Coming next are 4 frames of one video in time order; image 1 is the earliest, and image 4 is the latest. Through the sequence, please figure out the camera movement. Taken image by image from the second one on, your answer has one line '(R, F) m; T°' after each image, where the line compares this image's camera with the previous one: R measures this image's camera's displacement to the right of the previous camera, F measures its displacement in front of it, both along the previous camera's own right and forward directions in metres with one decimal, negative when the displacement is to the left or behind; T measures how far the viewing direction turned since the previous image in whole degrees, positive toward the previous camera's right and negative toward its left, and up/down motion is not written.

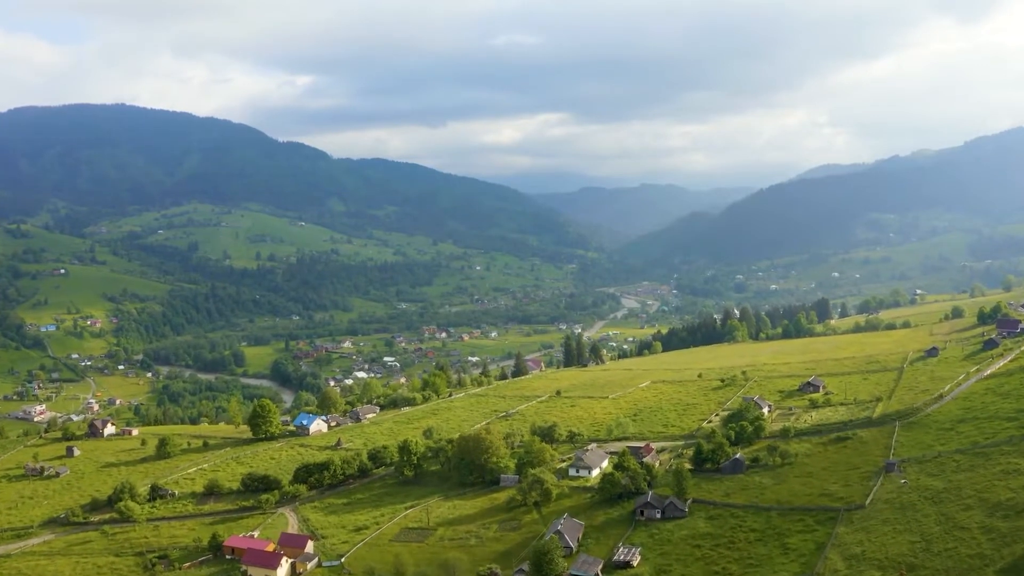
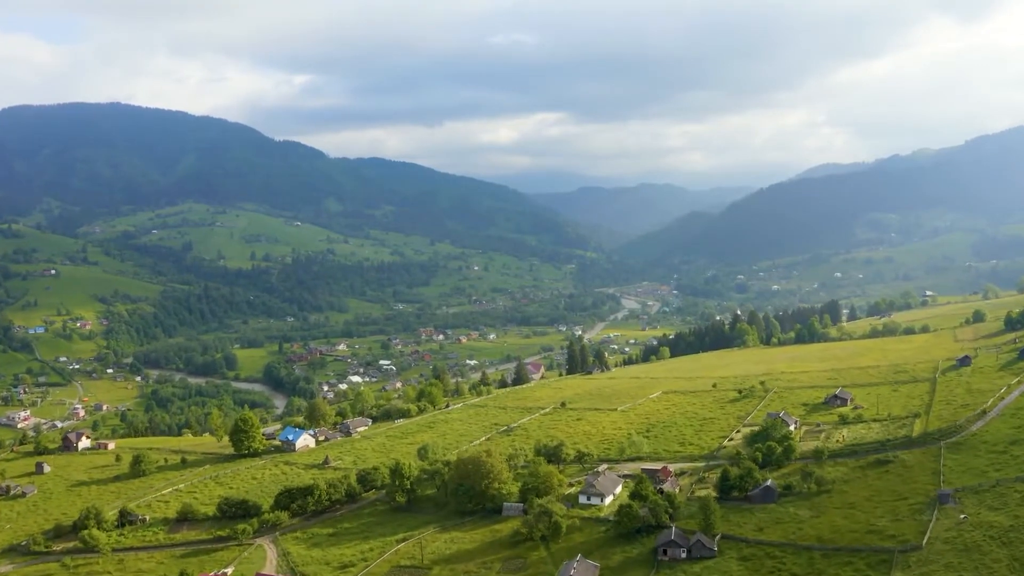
(-0.4, +5.7) m; 0°
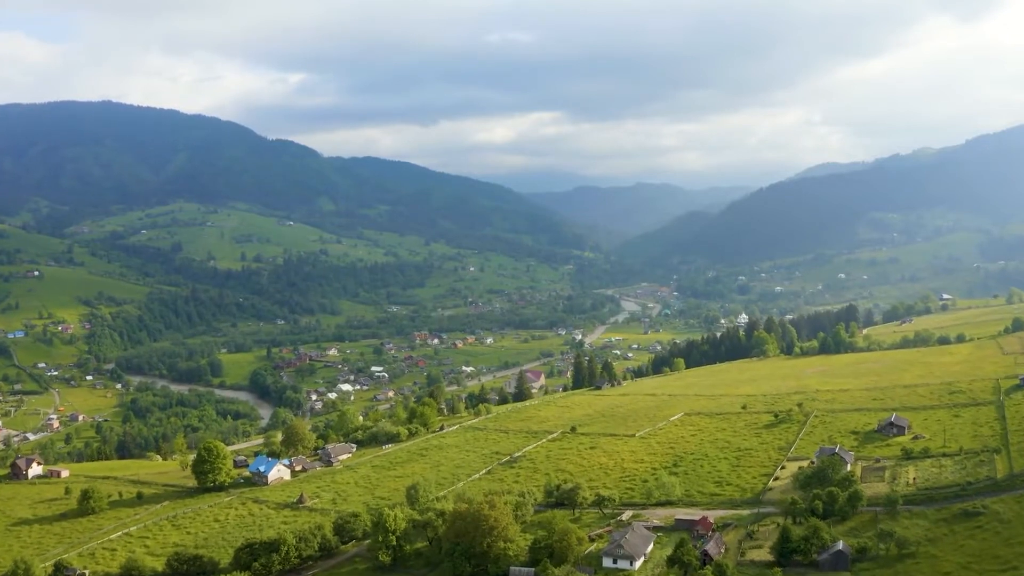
(-0.8, +9.3) m; 0°
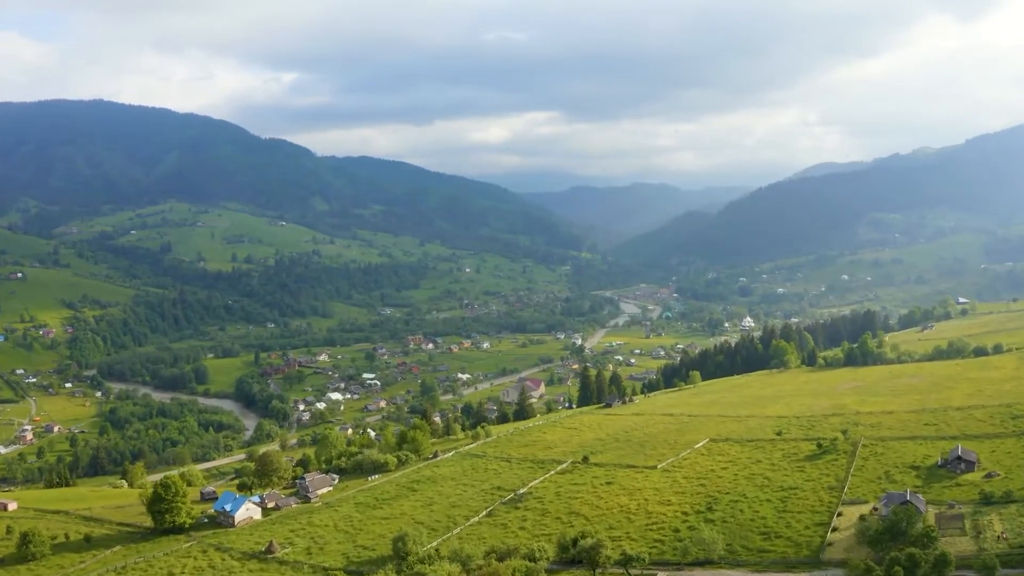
(-0.7, +8.4) m; 0°
